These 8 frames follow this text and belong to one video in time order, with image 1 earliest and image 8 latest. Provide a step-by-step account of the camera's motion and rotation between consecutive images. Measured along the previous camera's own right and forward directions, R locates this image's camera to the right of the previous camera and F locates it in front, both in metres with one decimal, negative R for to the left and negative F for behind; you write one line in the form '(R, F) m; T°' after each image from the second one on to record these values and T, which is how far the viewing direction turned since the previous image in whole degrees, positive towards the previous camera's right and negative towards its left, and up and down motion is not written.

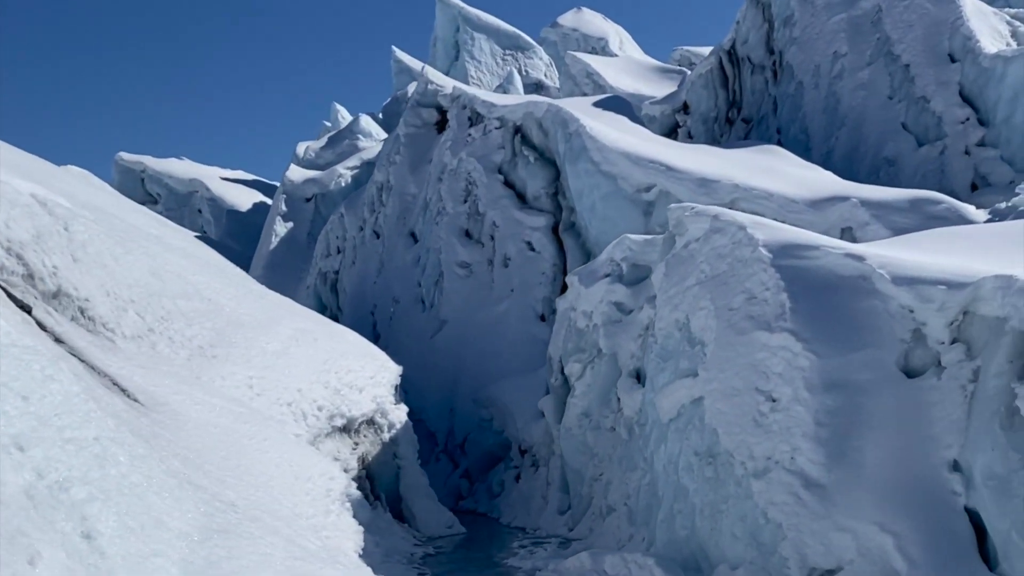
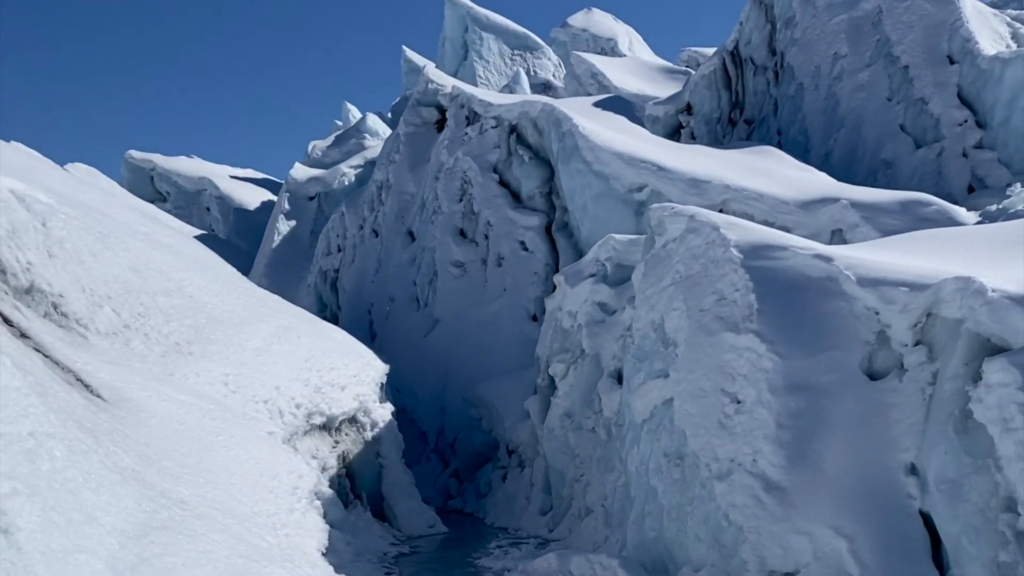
(+0.3, 0.0) m; -1°
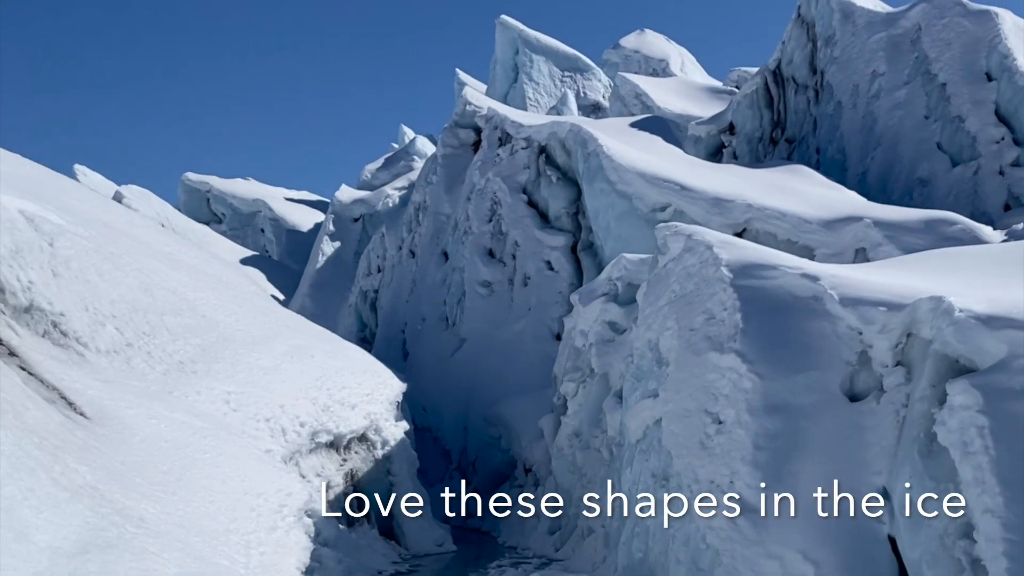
(+0.5, +0.1) m; -3°
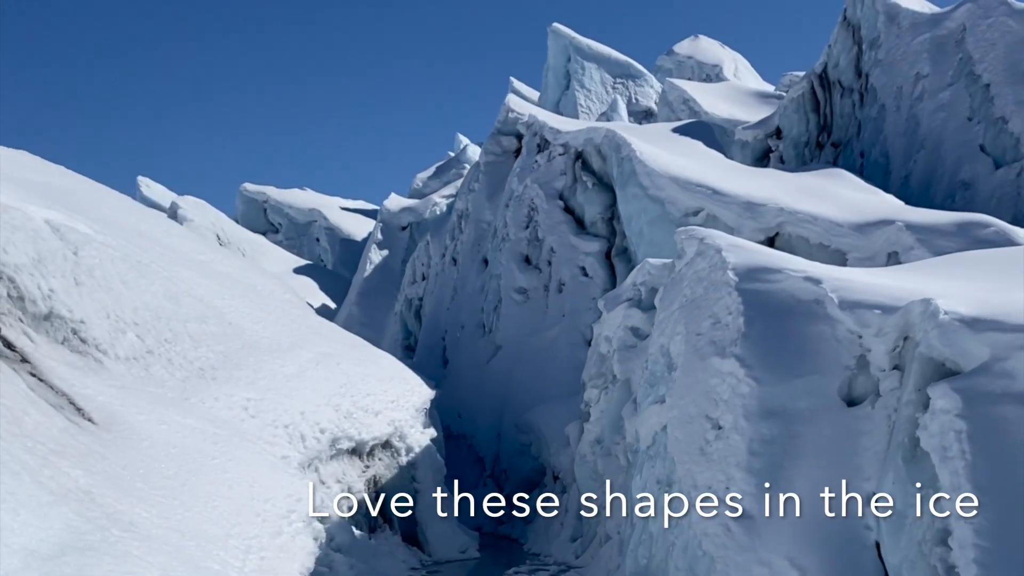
(+0.4, 0.0) m; -3°
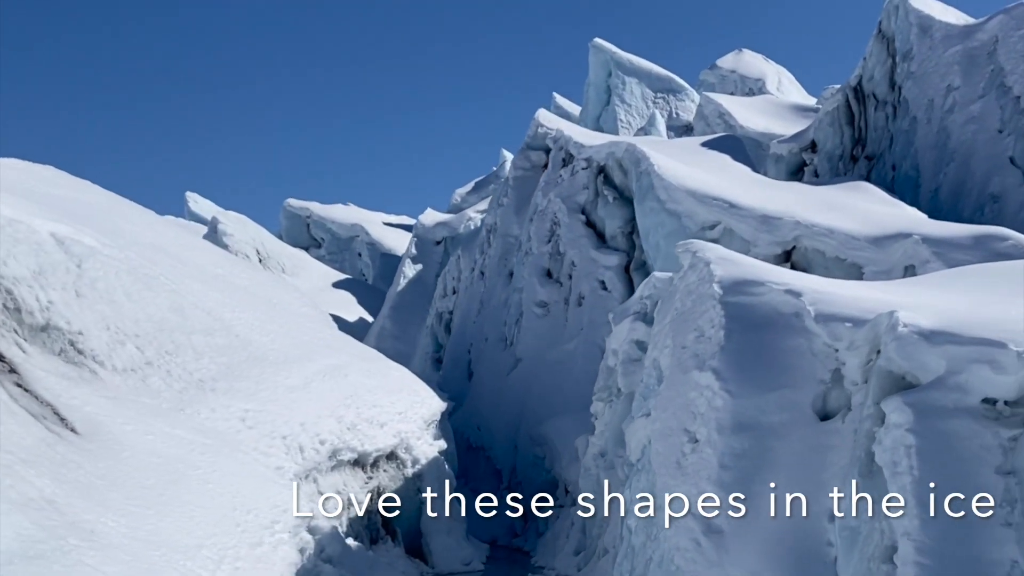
(+0.5, +0.1) m; -2°
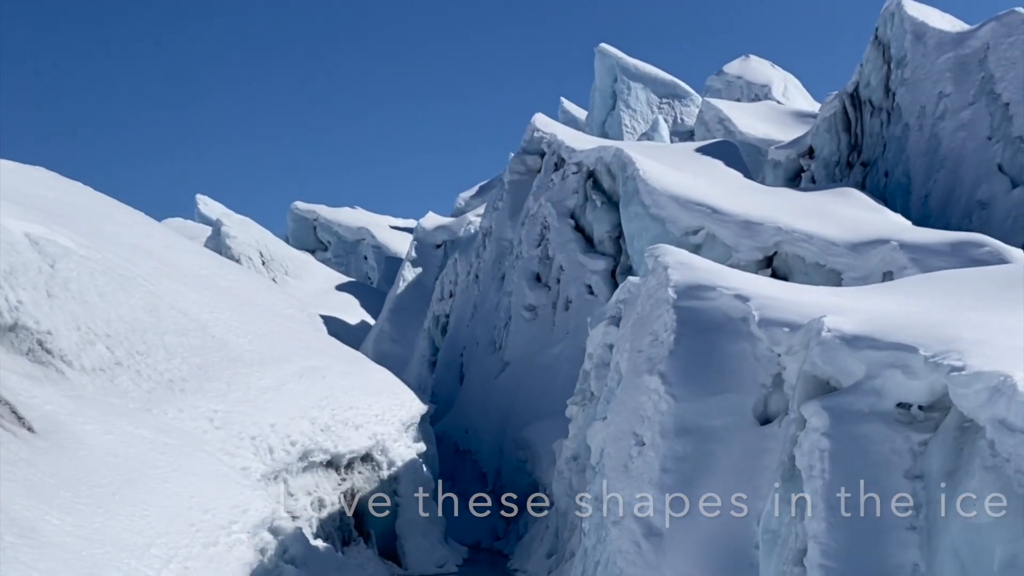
(+0.4, -0.1) m; -1°
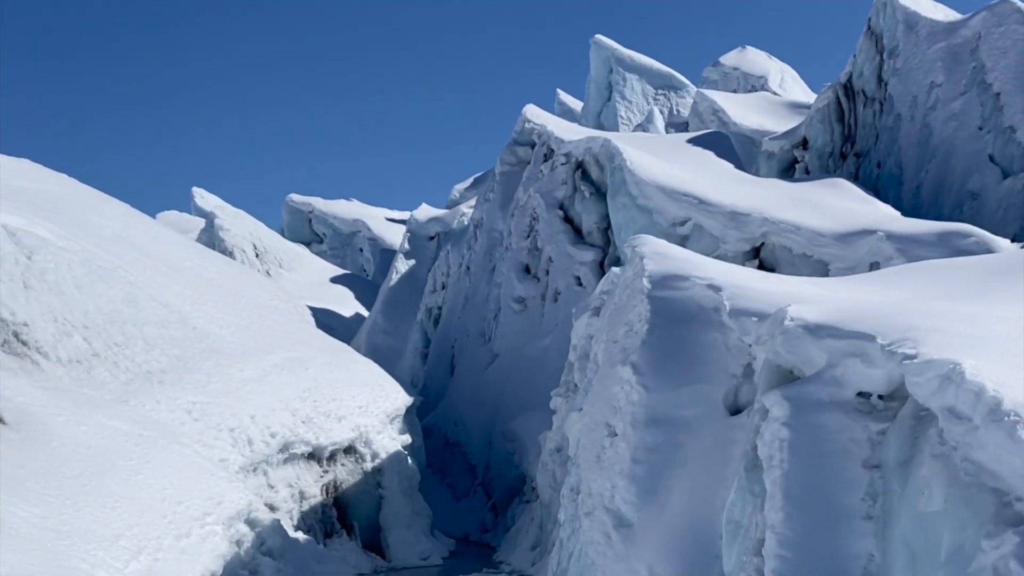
(+0.2, +0.1) m; 0°
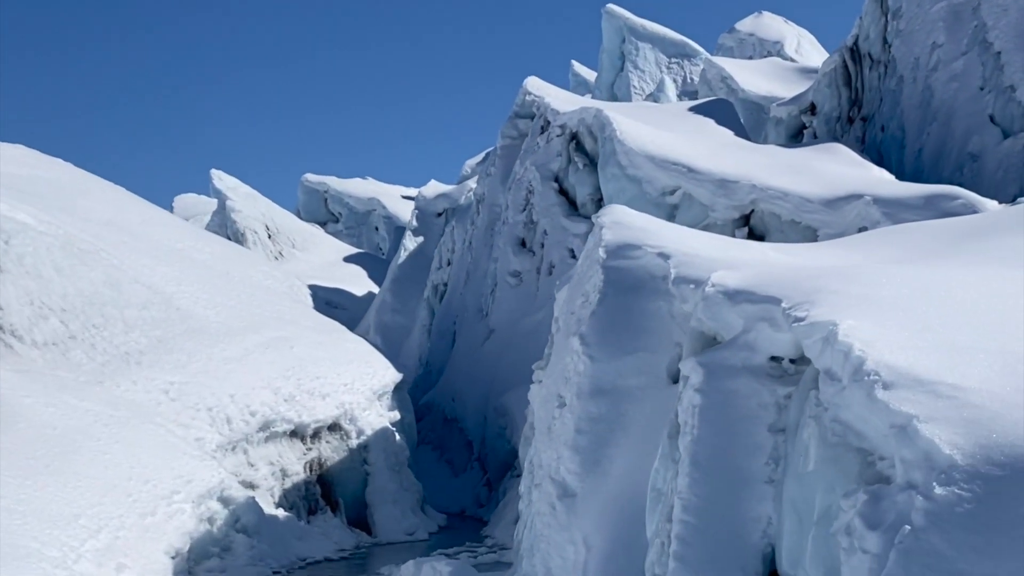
(+0.5, 0.0) m; -1°
